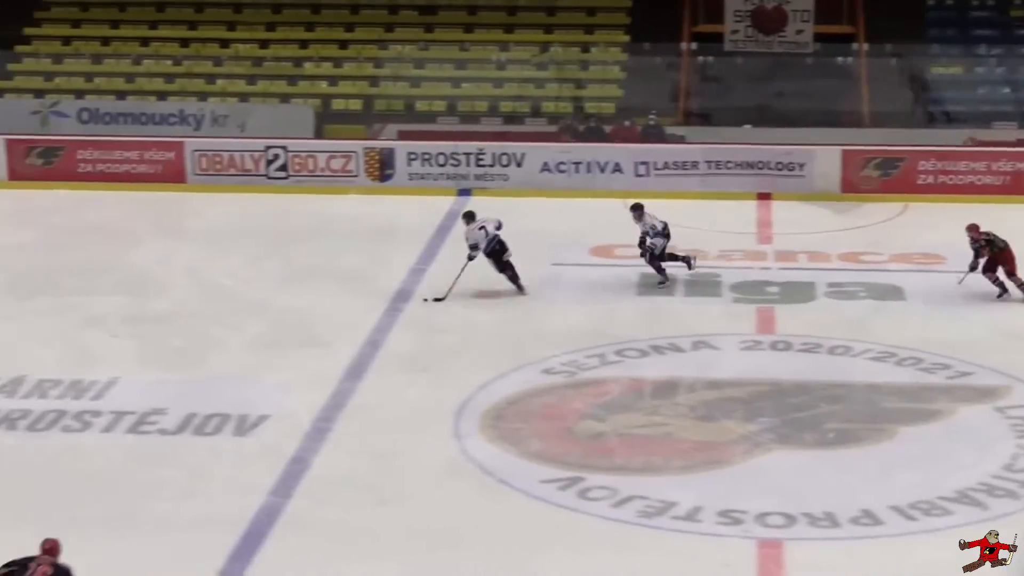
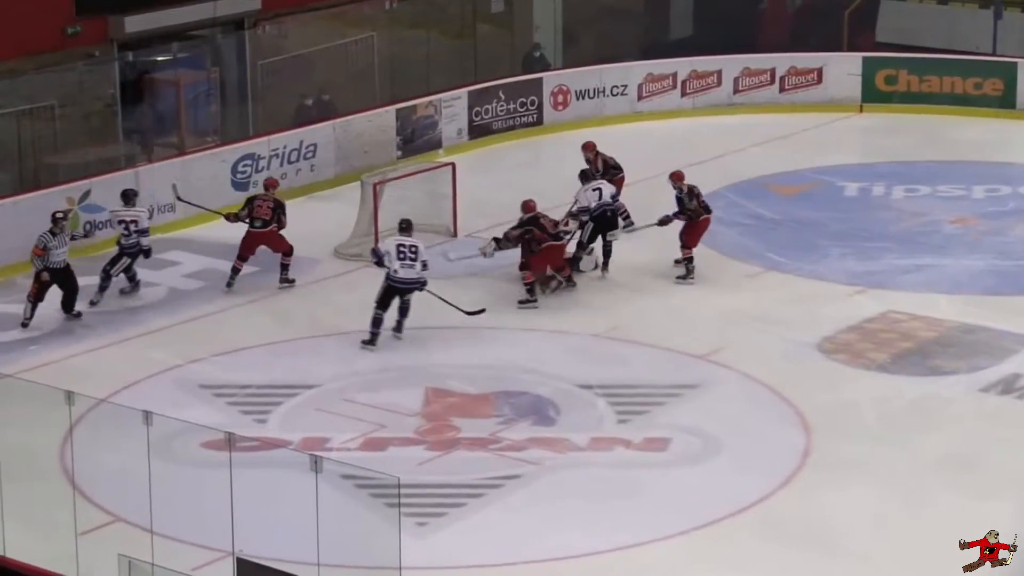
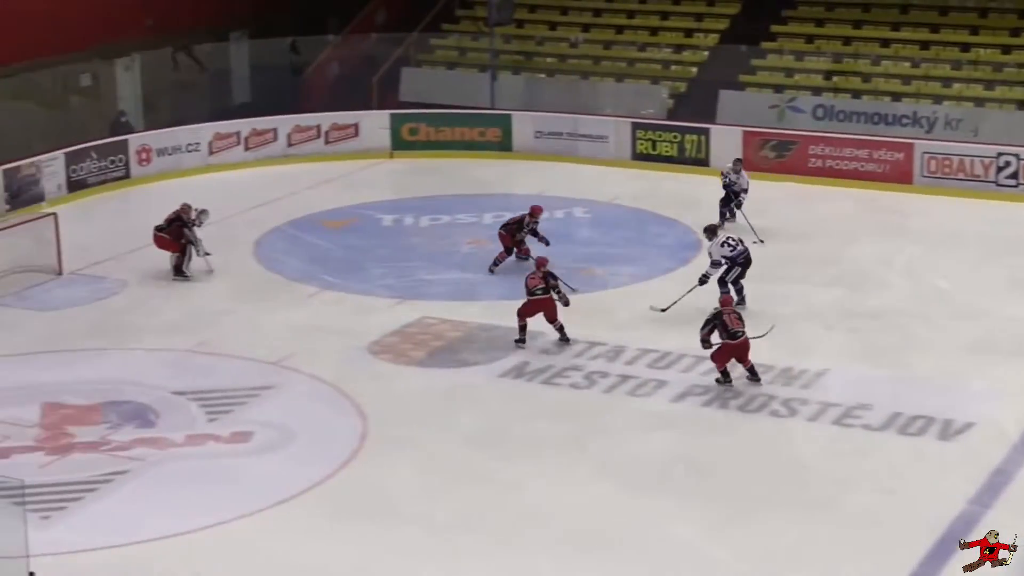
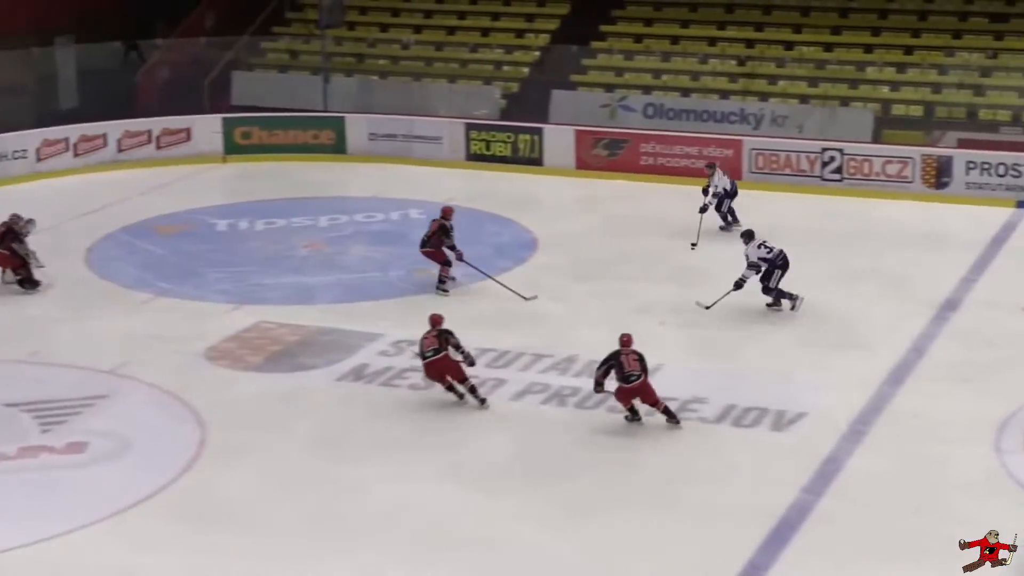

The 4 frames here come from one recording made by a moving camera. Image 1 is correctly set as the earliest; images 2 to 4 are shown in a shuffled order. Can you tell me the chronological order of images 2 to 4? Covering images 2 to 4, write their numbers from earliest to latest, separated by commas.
4, 3, 2
